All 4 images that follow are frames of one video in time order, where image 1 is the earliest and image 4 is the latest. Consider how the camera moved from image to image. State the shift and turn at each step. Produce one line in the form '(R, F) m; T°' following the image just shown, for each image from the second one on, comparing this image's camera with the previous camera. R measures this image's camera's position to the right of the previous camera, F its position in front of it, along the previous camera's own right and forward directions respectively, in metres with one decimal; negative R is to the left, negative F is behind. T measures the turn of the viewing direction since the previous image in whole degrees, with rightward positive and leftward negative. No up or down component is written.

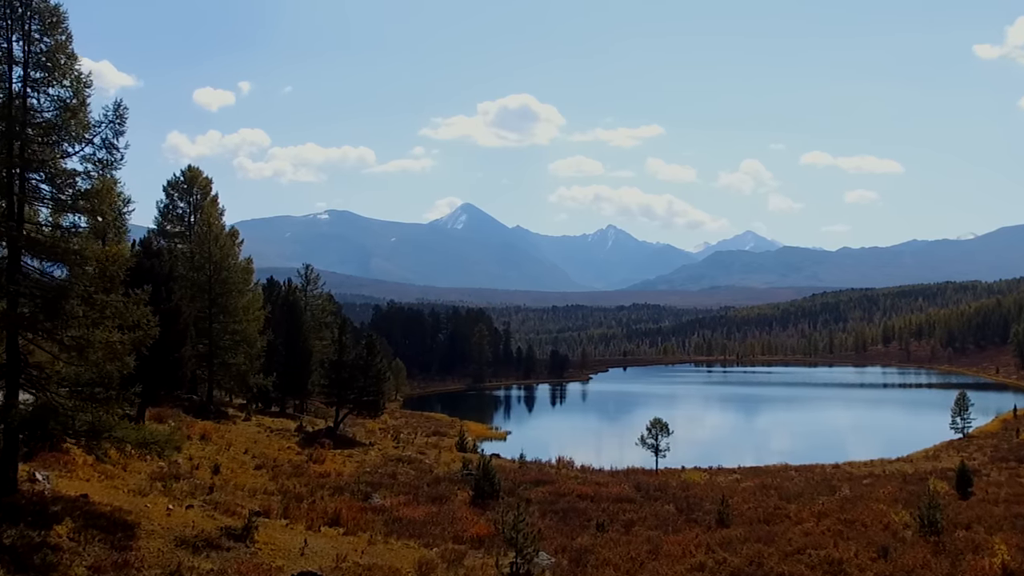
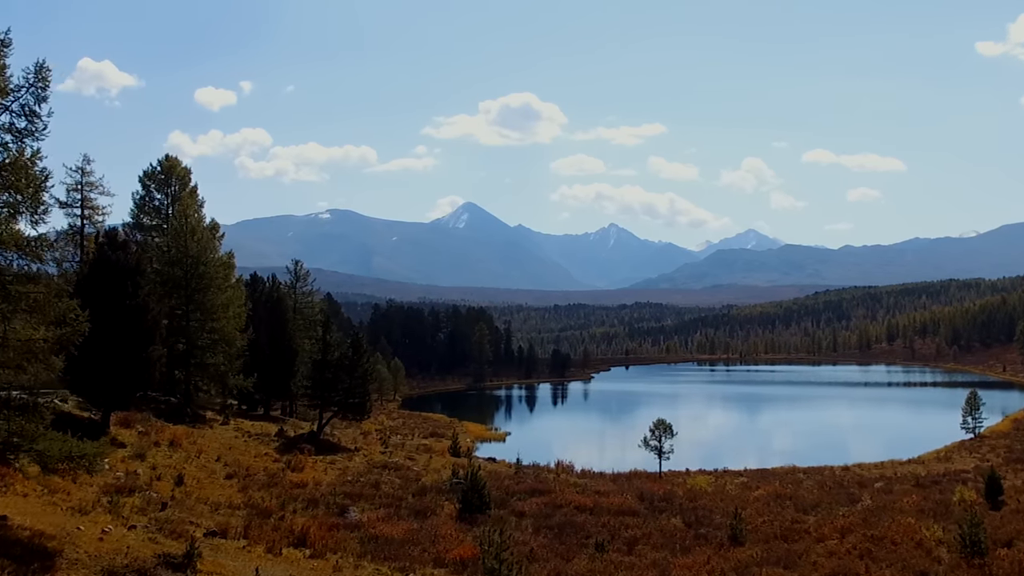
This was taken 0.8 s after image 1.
(+0.3, +1.8) m; 0°
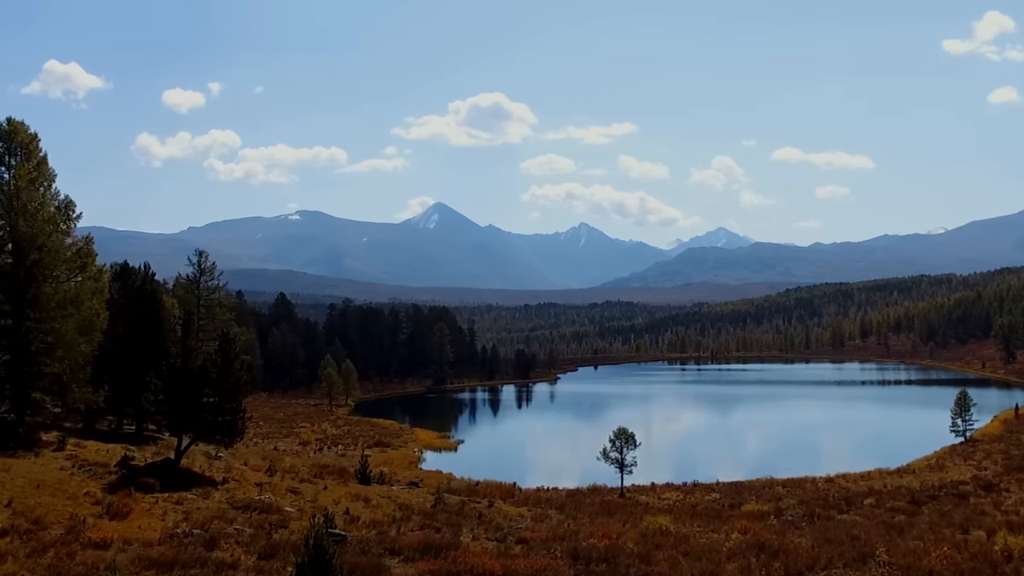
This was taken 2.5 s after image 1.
(+2.0, +5.7) m; +2°
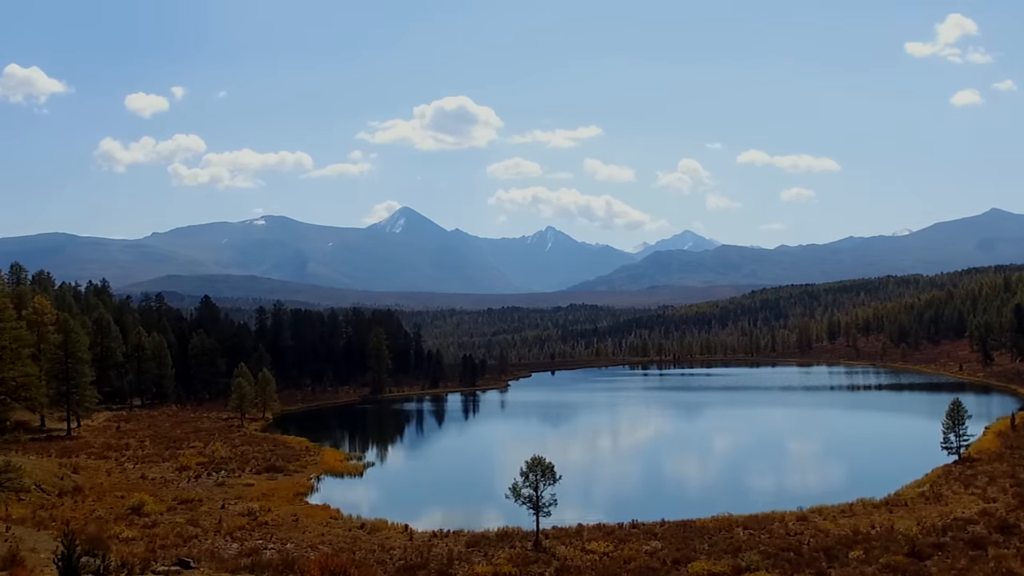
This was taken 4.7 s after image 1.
(+3.9, +9.2) m; +2°
